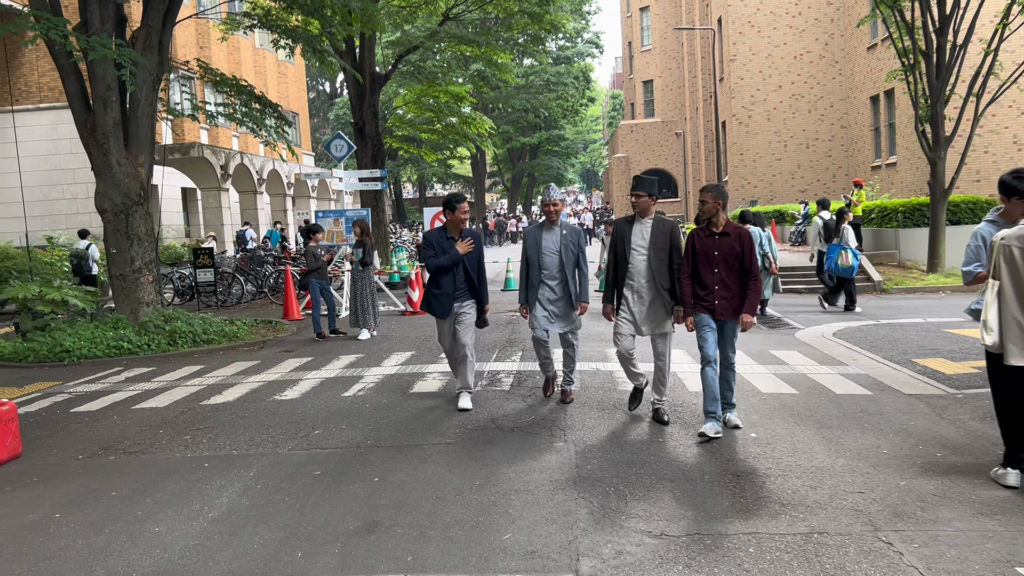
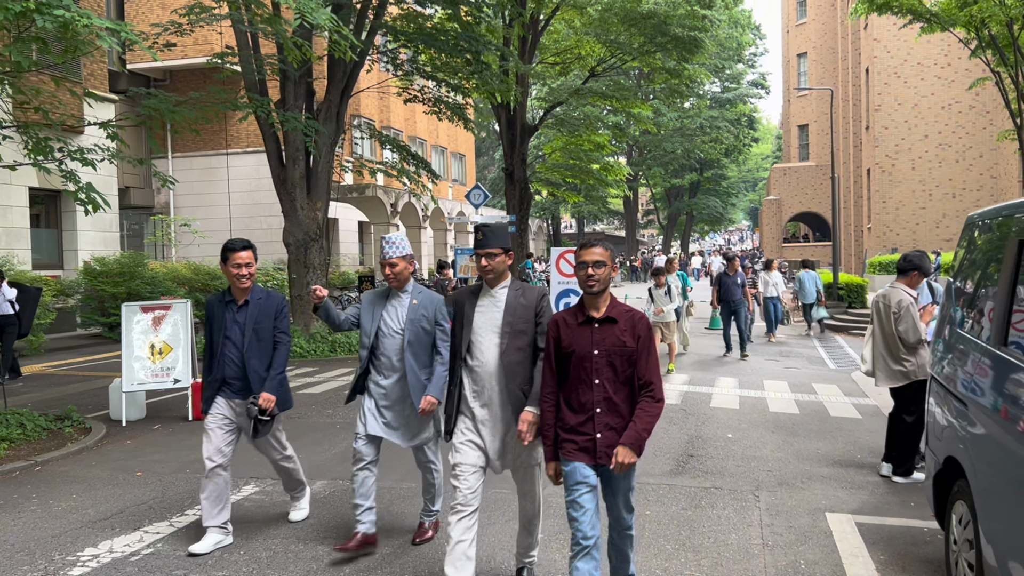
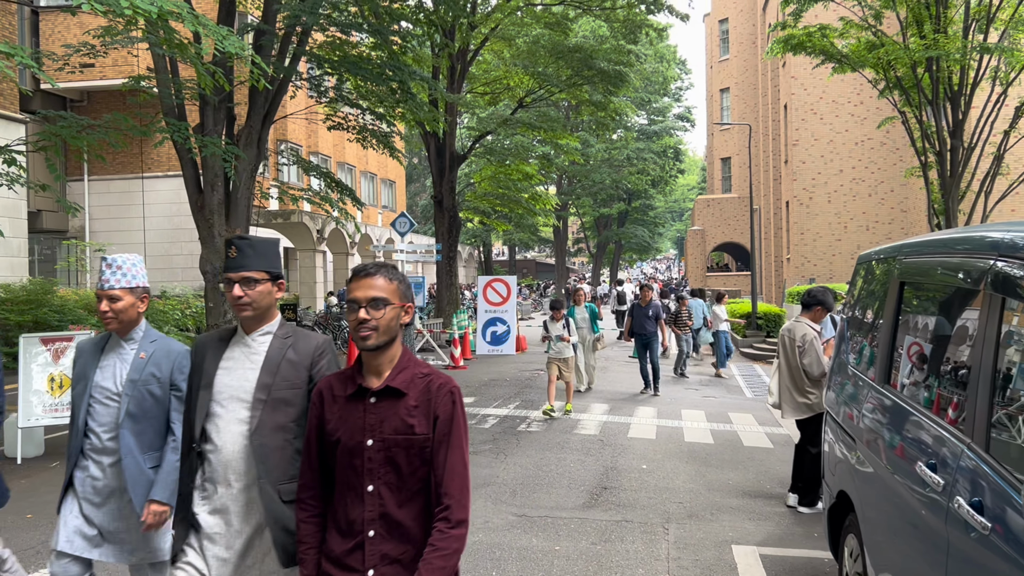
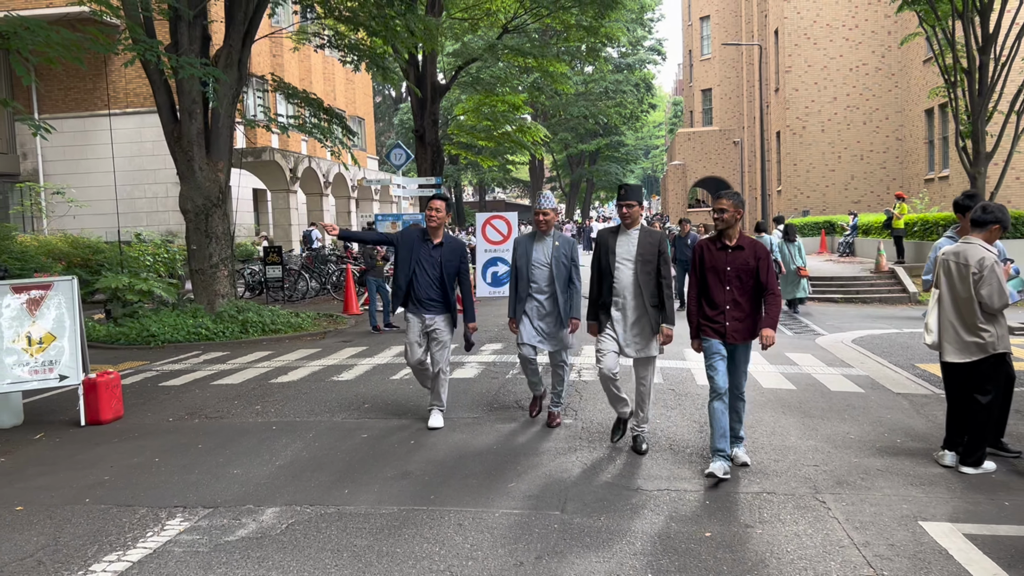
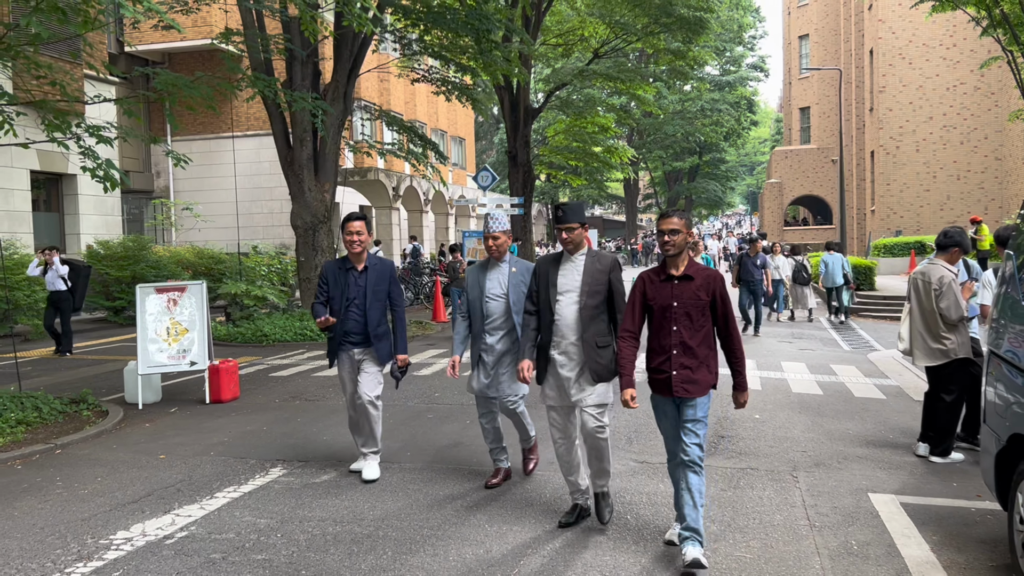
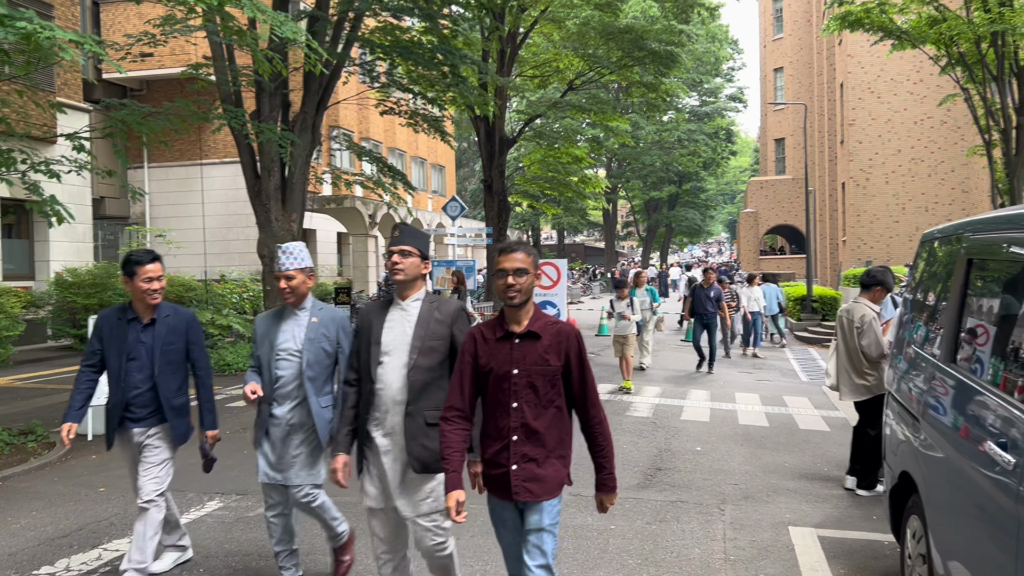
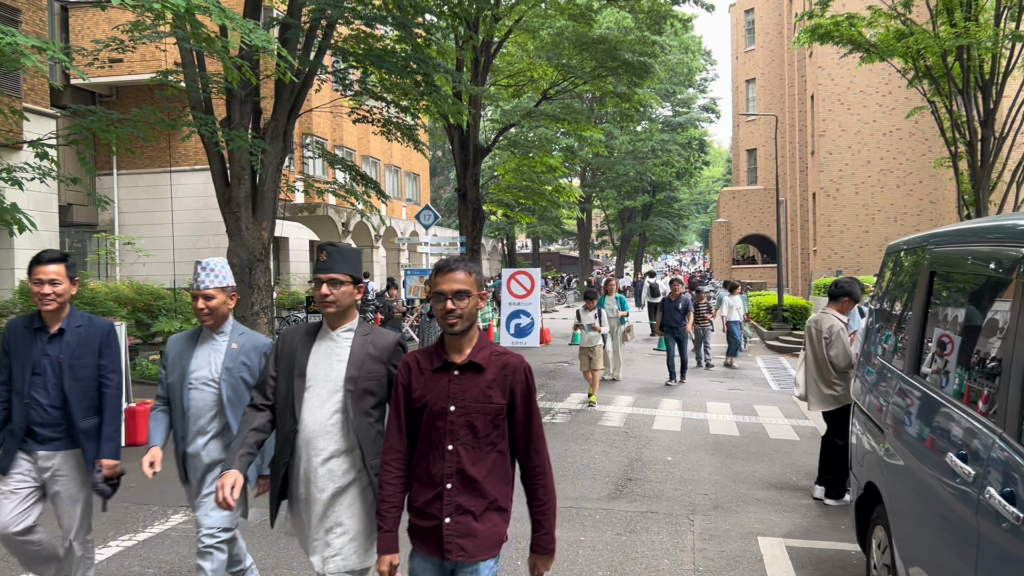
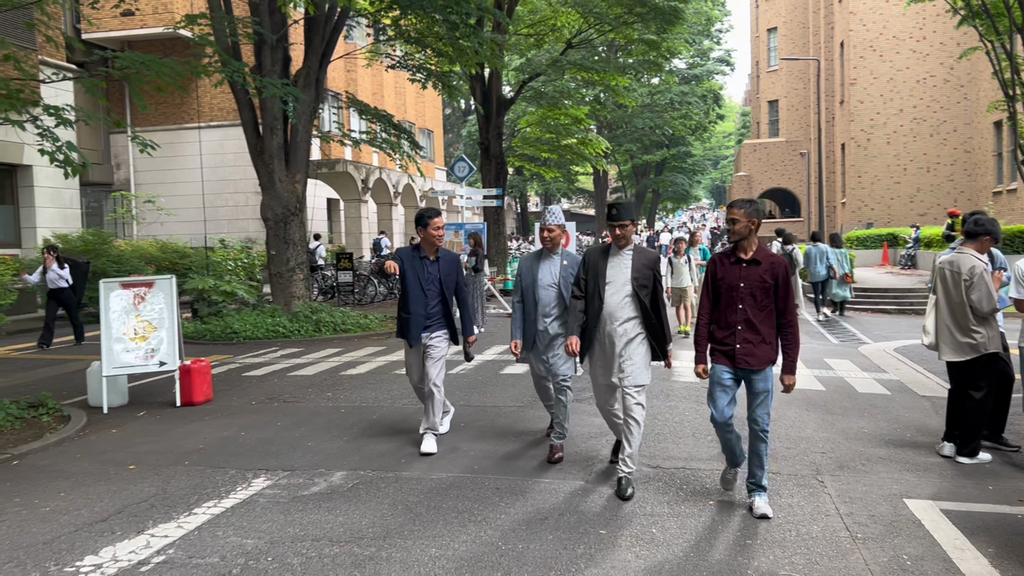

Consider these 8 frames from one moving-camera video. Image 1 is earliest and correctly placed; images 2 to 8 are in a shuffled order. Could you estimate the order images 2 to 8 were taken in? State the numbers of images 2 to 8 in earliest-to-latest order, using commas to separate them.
4, 8, 5, 2, 6, 7, 3
